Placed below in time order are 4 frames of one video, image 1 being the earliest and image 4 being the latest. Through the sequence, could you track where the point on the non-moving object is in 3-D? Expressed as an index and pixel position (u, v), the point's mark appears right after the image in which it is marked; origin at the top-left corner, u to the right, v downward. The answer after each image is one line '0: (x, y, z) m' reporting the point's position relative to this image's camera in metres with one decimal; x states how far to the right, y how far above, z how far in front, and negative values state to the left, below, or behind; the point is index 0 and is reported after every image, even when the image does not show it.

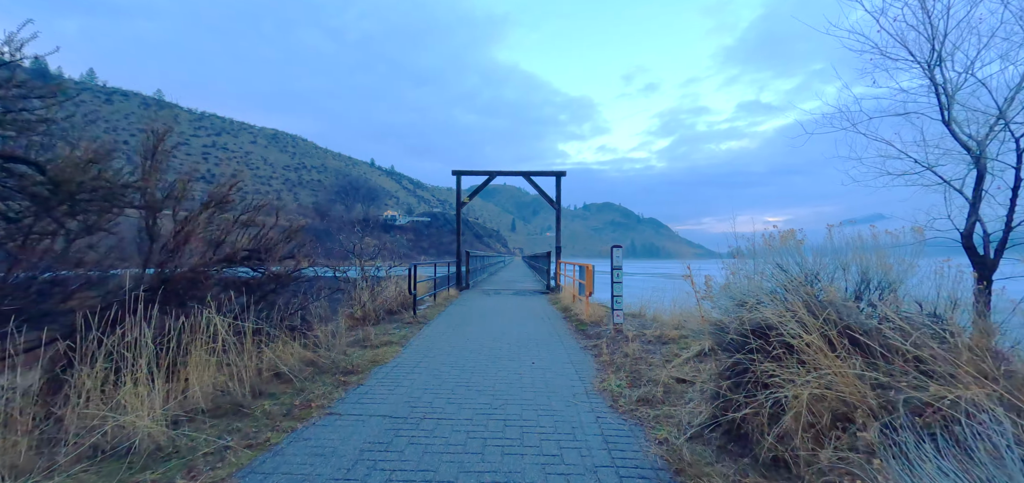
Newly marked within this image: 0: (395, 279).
0: (-3.5, -1.1, +12.6) m
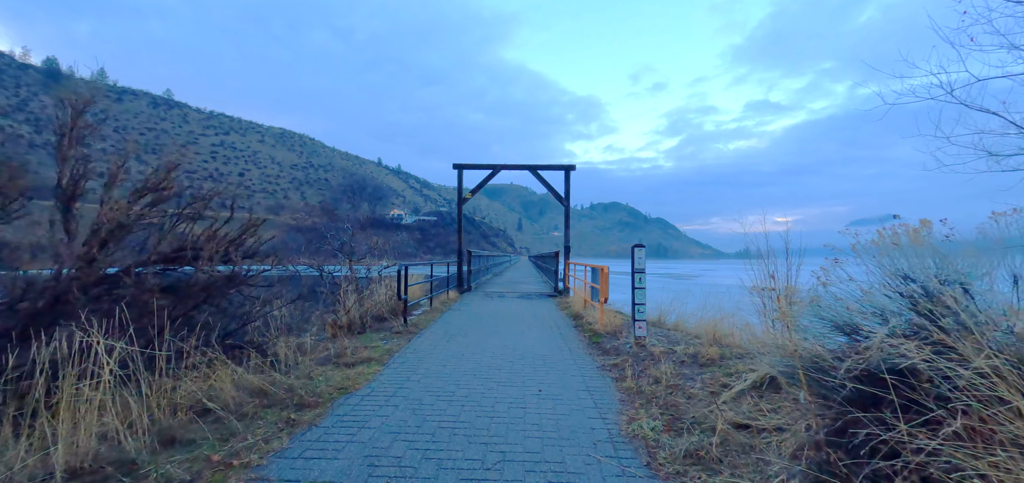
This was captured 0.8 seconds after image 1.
0: (-3.4, -1.1, +11.9) m
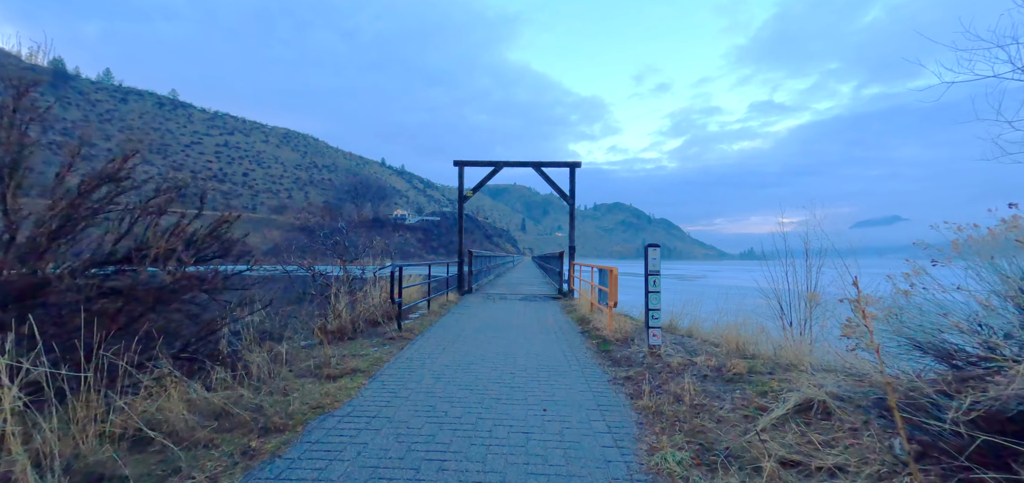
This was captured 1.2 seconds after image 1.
0: (-3.3, -1.1, +11.5) m
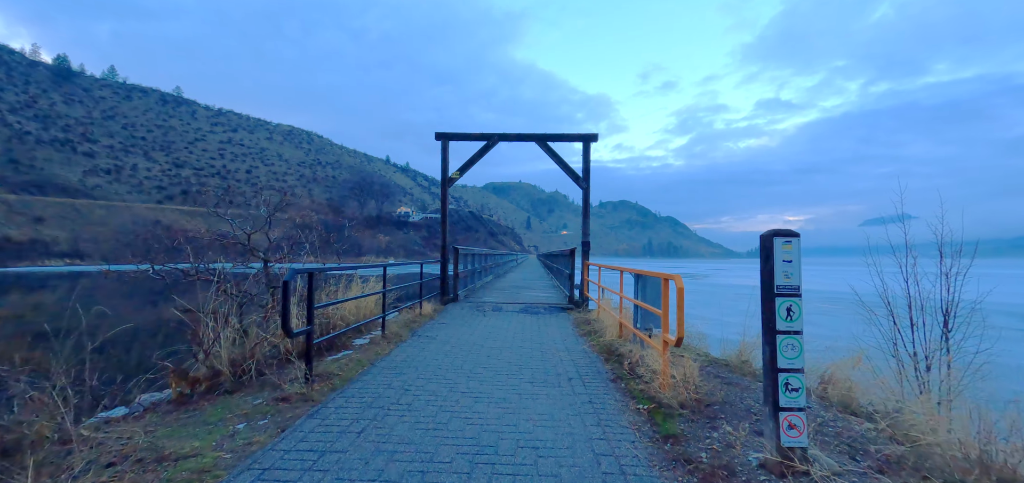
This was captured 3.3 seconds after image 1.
0: (-3.3, -1.0, +9.5) m
